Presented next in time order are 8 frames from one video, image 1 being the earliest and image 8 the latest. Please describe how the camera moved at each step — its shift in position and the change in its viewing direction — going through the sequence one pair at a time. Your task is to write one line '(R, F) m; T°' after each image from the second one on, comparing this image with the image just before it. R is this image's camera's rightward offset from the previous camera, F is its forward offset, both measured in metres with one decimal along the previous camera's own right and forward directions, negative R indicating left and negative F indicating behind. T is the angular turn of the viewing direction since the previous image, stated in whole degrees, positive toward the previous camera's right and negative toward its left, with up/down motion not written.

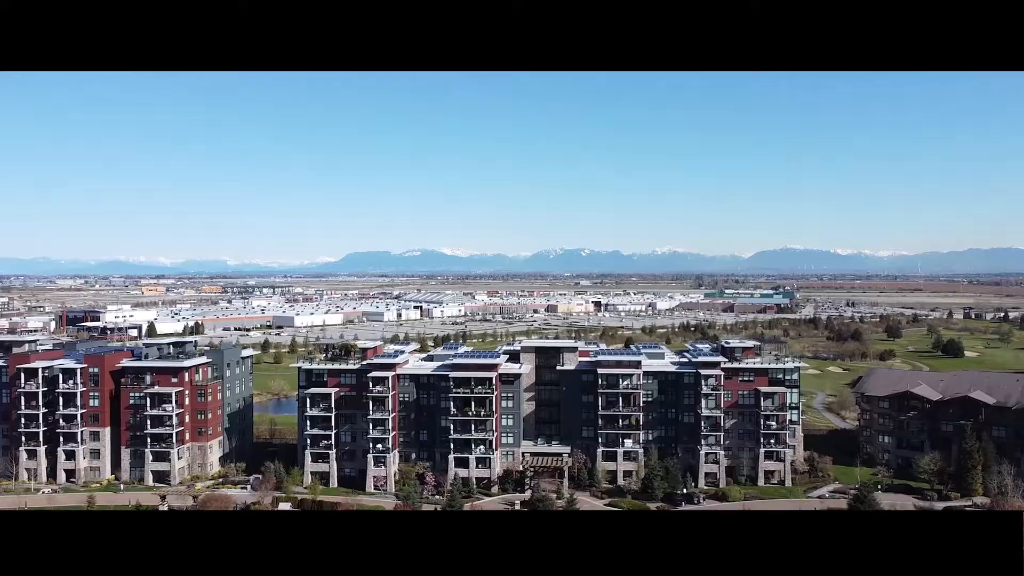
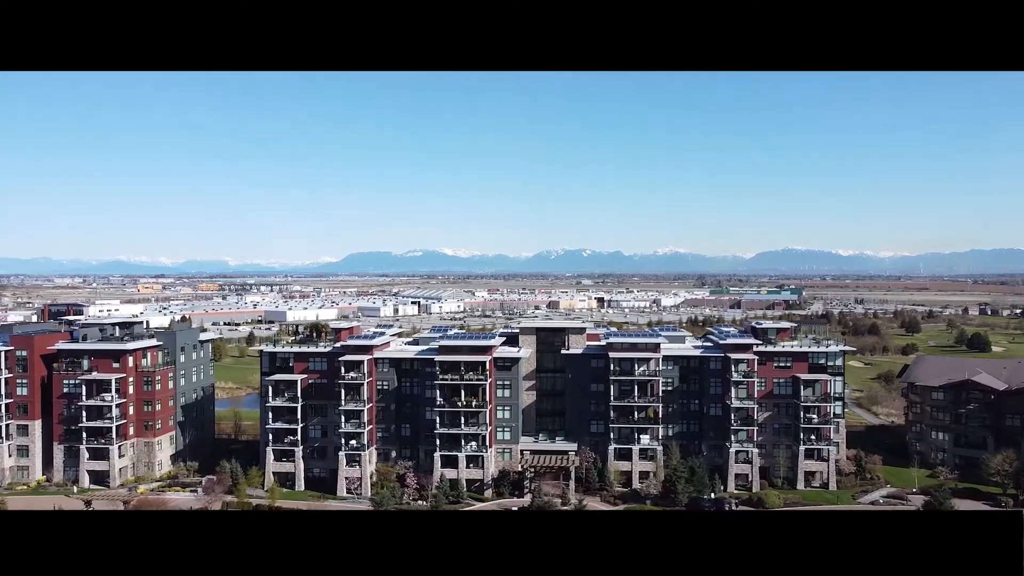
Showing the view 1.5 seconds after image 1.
(0.0, +2.1) m; 0°
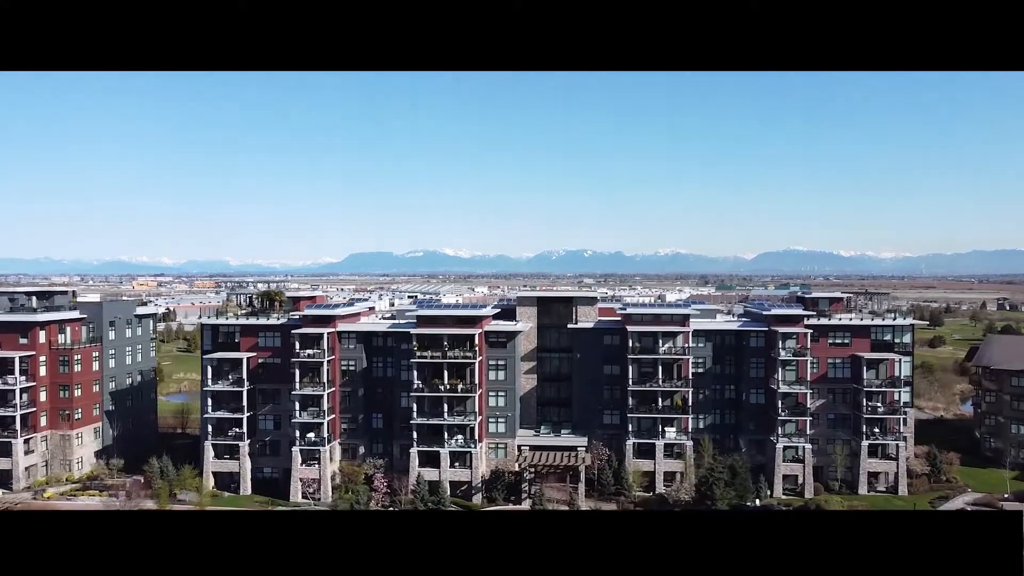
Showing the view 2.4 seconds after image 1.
(0.0, +2.4) m; 0°
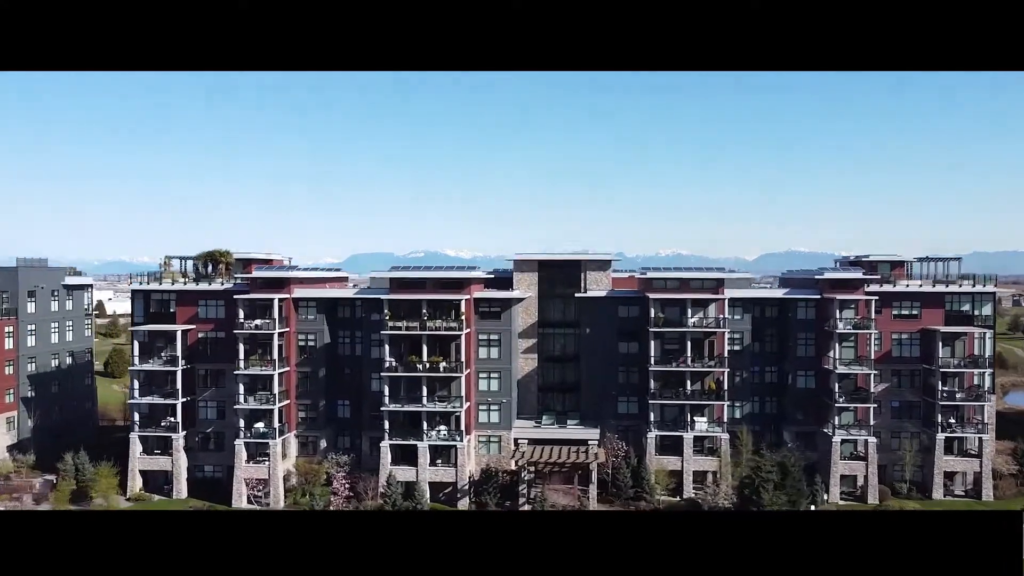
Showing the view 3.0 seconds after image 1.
(0.0, +1.9) m; 0°
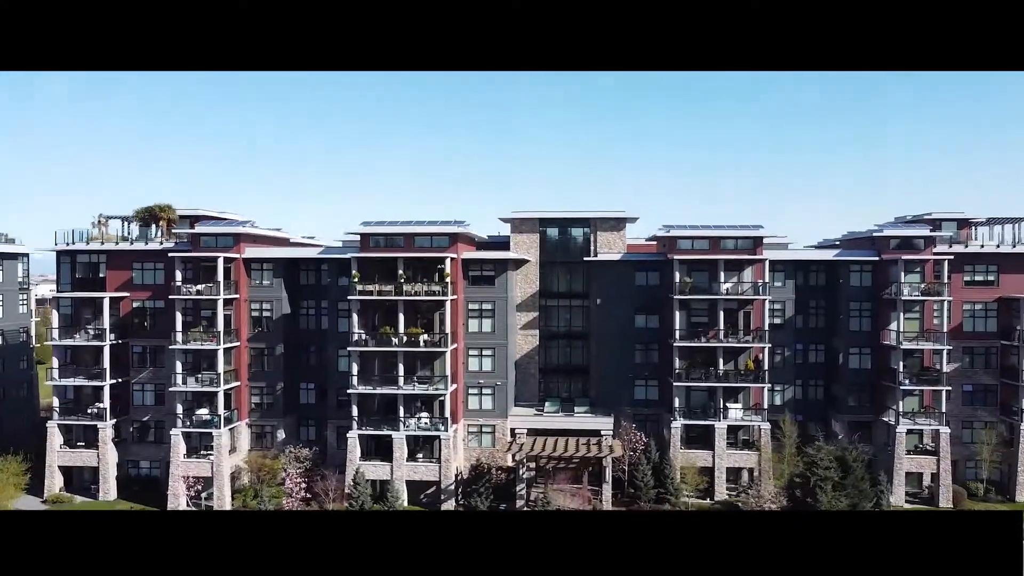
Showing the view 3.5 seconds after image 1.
(0.0, +1.4) m; 0°
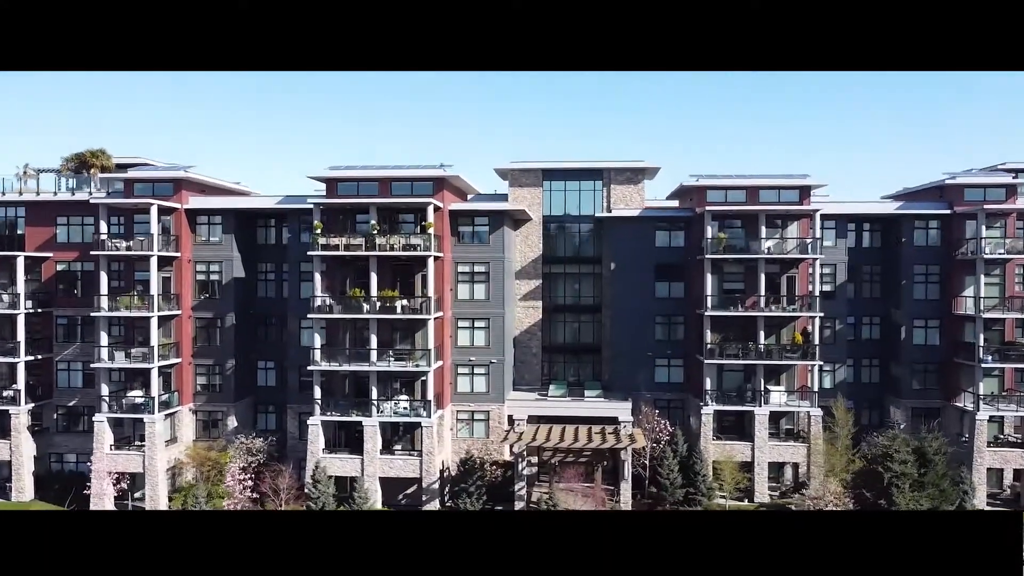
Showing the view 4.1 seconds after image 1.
(0.0, +1.2) m; 0°
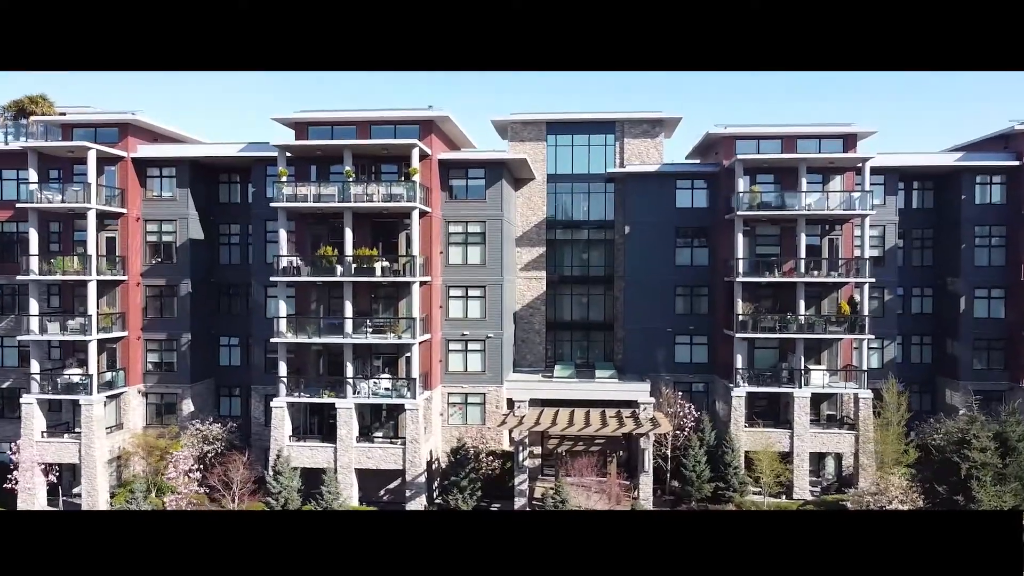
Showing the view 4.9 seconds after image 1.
(0.0, +0.8) m; 0°
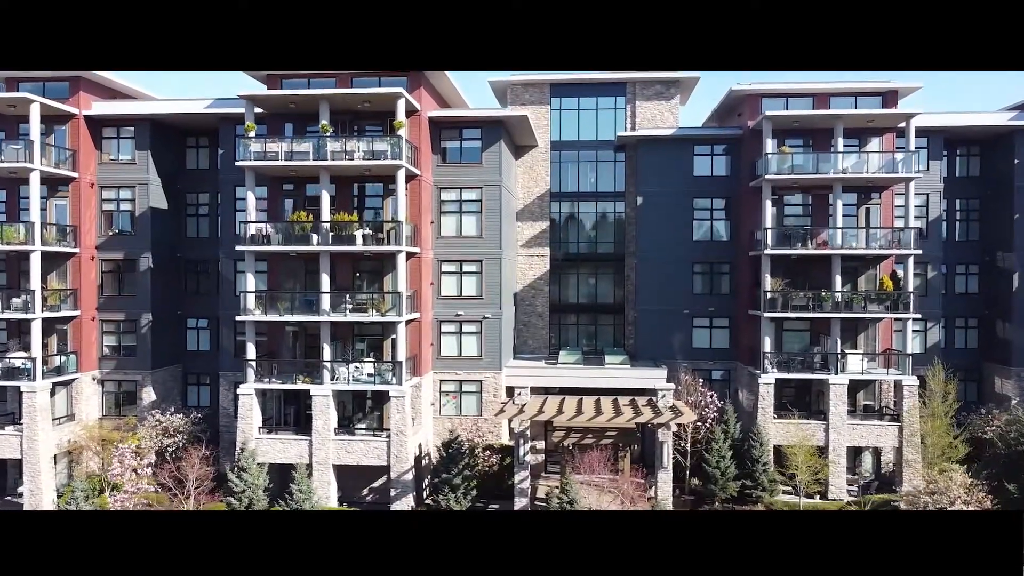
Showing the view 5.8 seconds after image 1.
(0.0, +0.5) m; 0°
